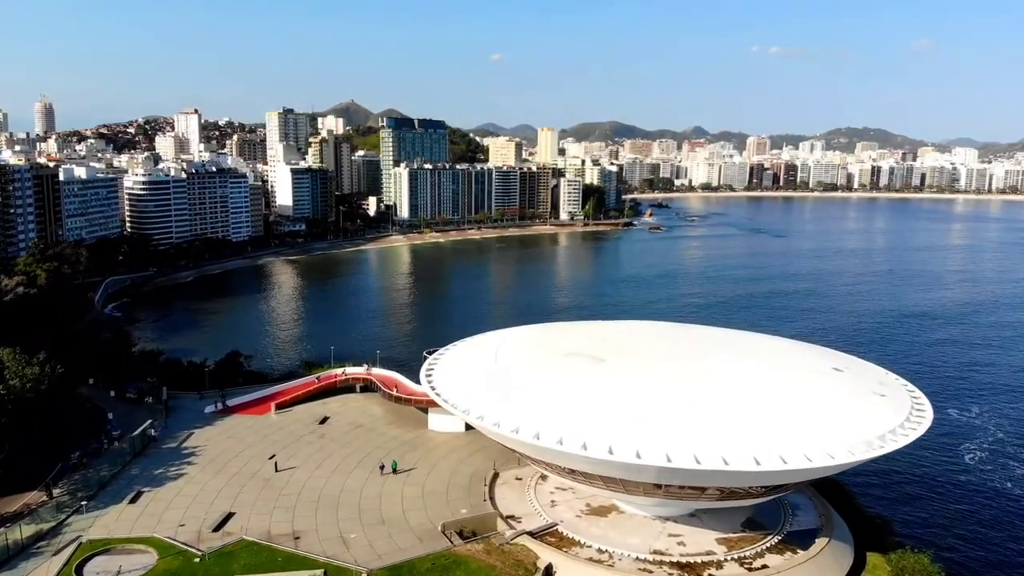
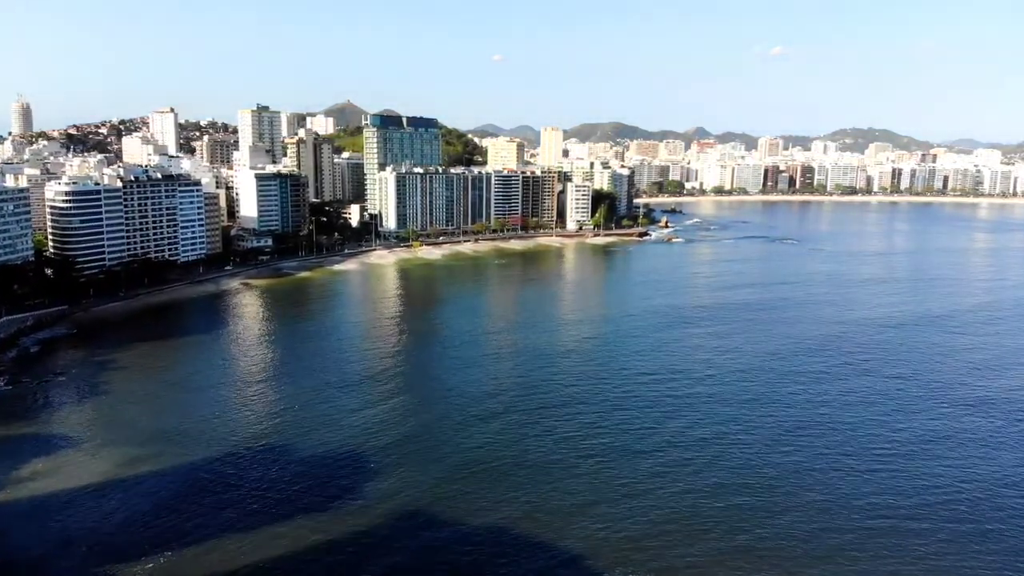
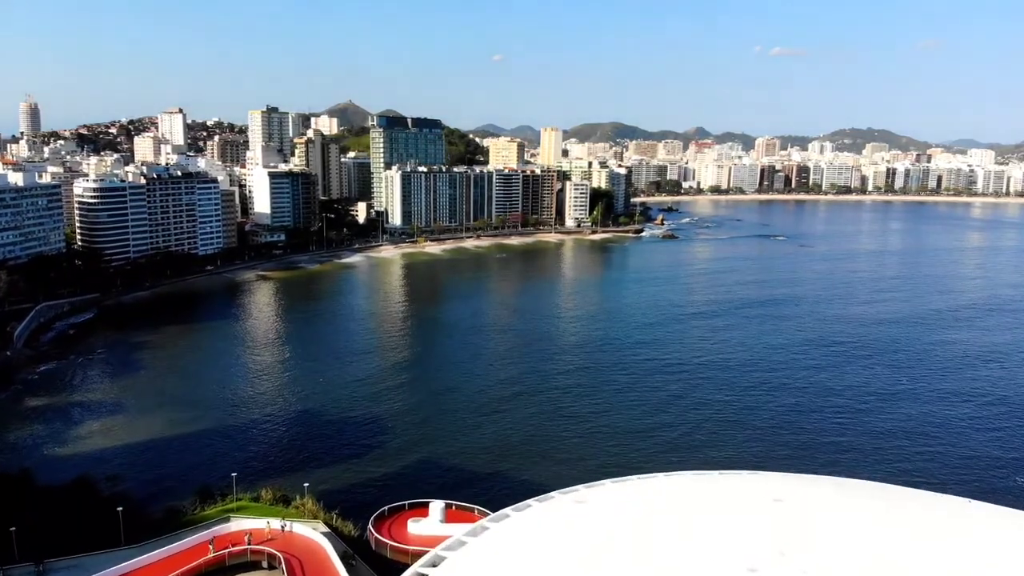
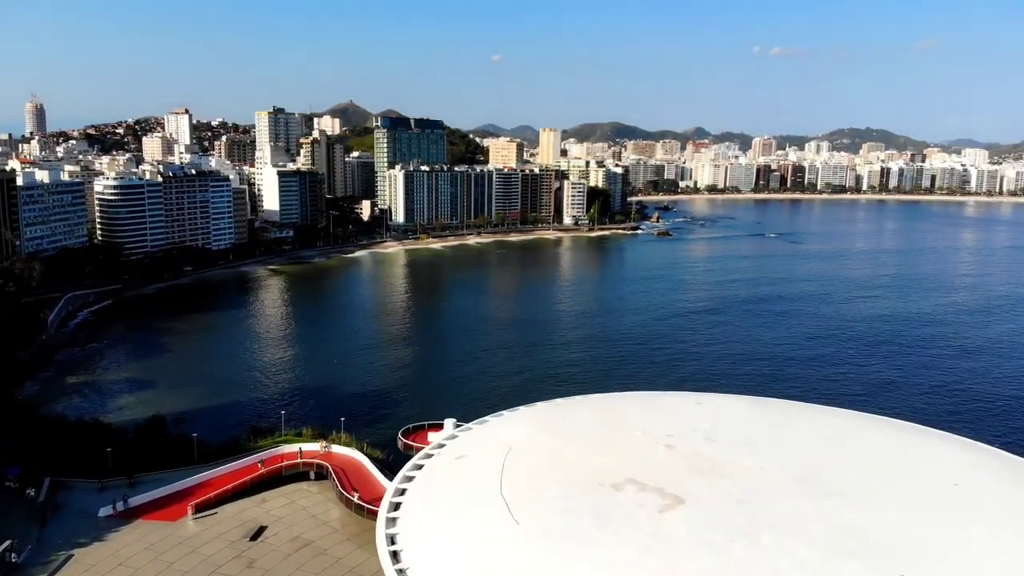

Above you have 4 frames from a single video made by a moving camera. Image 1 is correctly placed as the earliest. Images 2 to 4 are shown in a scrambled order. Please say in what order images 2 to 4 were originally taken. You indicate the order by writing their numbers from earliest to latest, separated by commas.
4, 3, 2
